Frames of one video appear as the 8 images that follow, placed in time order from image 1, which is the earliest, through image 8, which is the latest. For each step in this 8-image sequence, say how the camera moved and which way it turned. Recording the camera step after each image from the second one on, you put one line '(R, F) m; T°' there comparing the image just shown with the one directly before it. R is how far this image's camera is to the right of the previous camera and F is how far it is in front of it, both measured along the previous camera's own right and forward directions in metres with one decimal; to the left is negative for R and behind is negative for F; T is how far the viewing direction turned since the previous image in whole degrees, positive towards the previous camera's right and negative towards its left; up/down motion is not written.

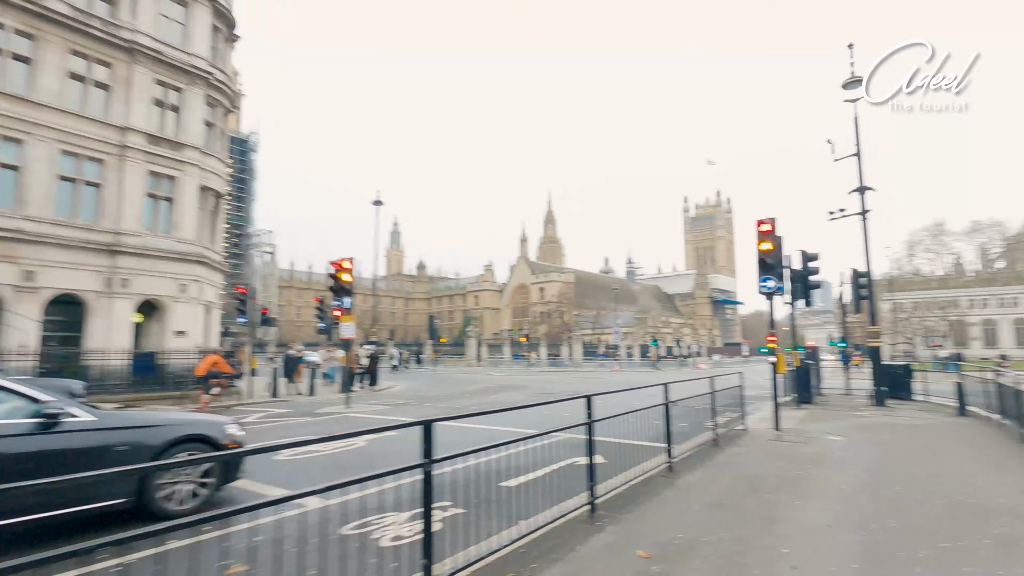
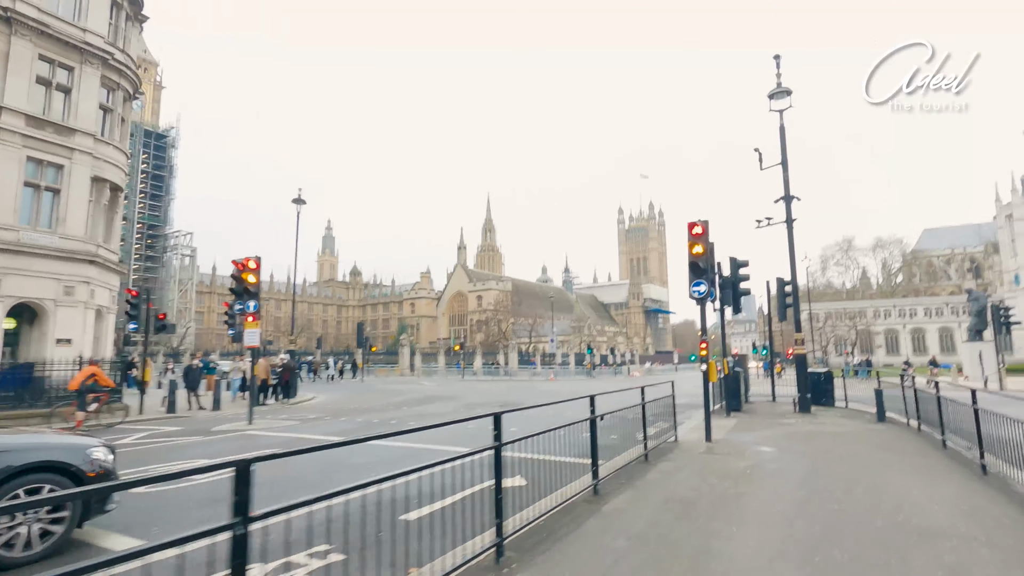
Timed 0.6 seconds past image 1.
(+0.3, +0.8) m; +6°
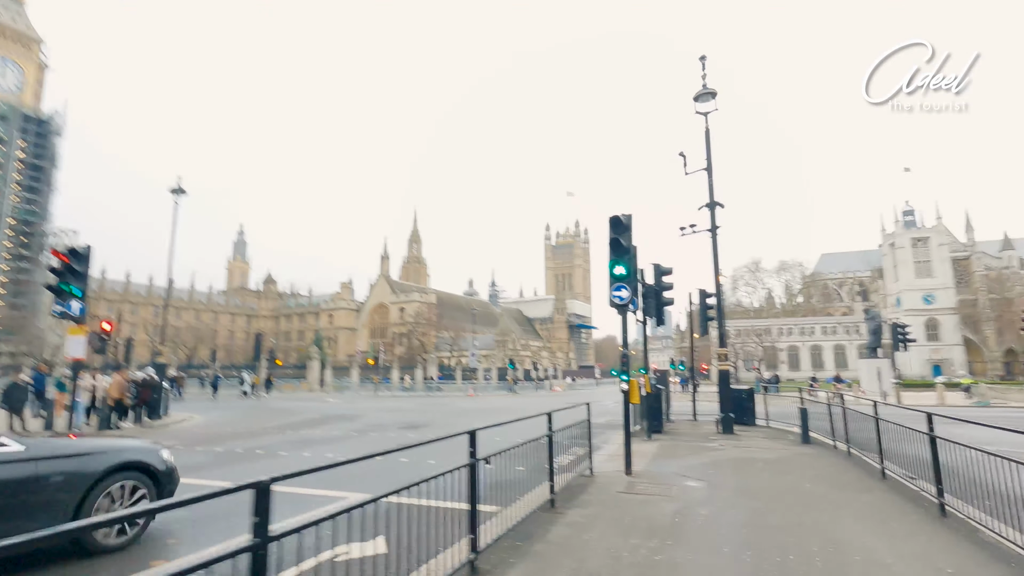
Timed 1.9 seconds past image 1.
(+0.6, +1.7) m; +8°
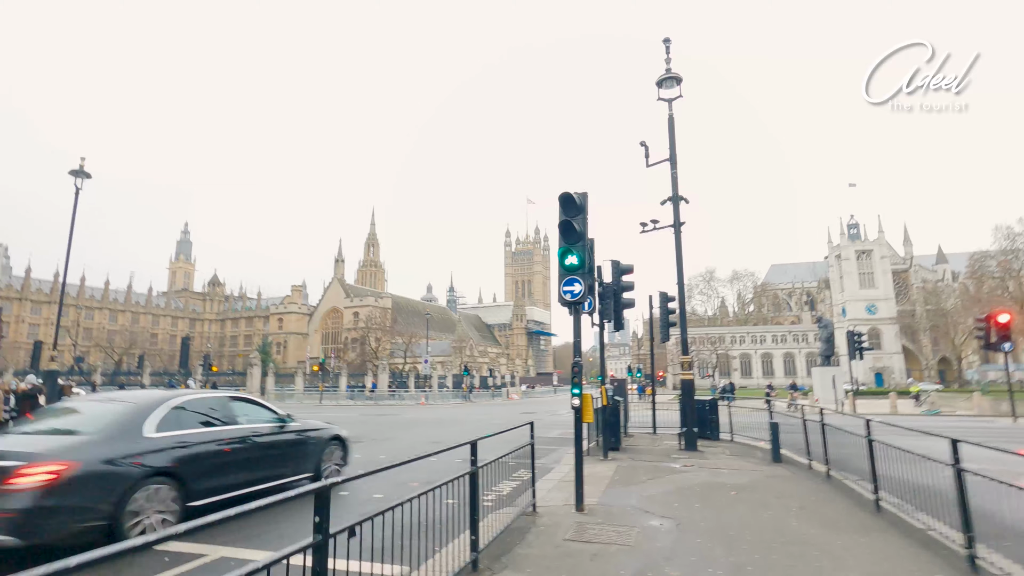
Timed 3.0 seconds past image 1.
(+0.4, +1.6) m; +4°
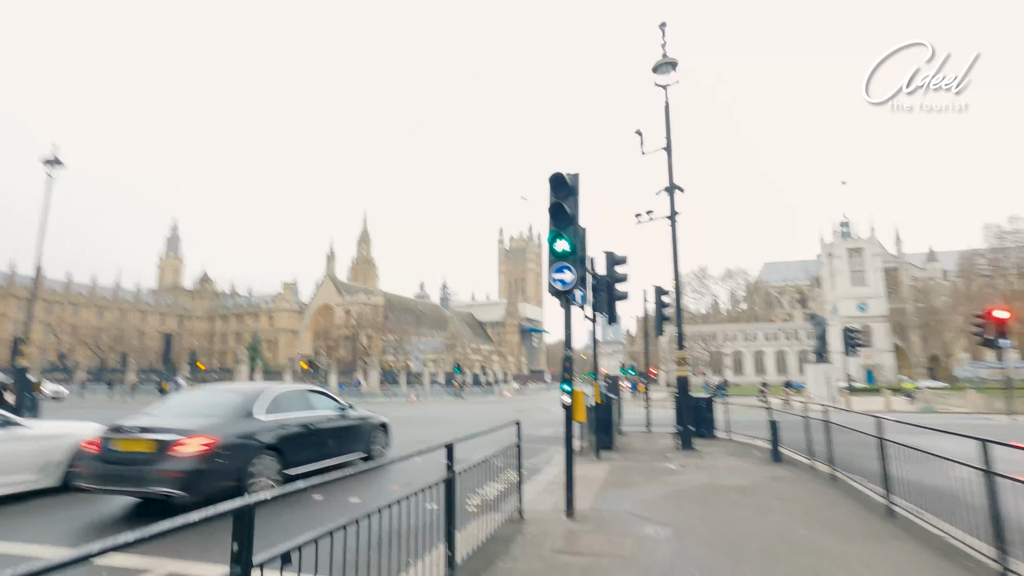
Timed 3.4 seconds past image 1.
(+0.1, +0.5) m; +1°
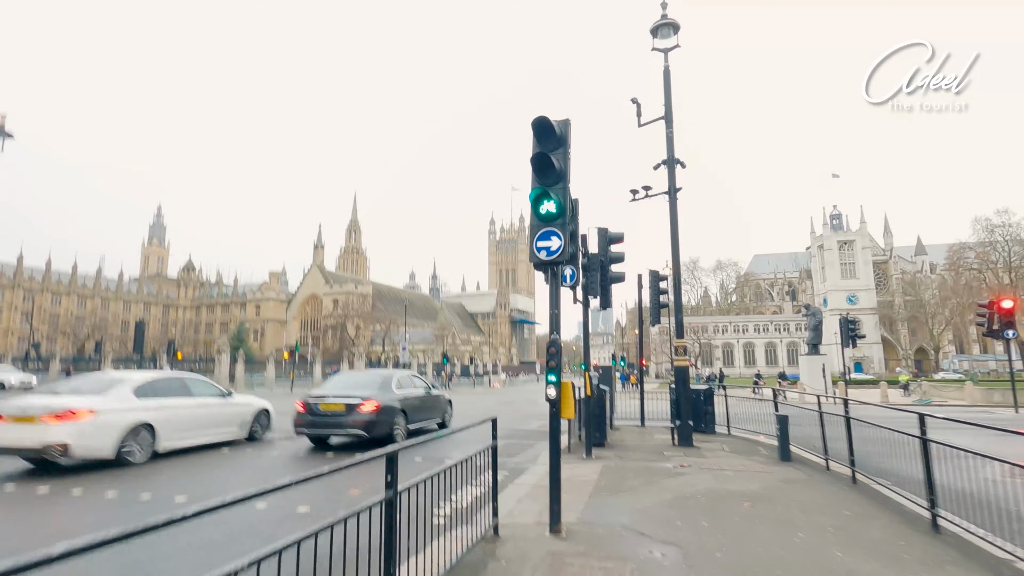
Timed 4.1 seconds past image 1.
(+0.2, +1.1) m; +1°
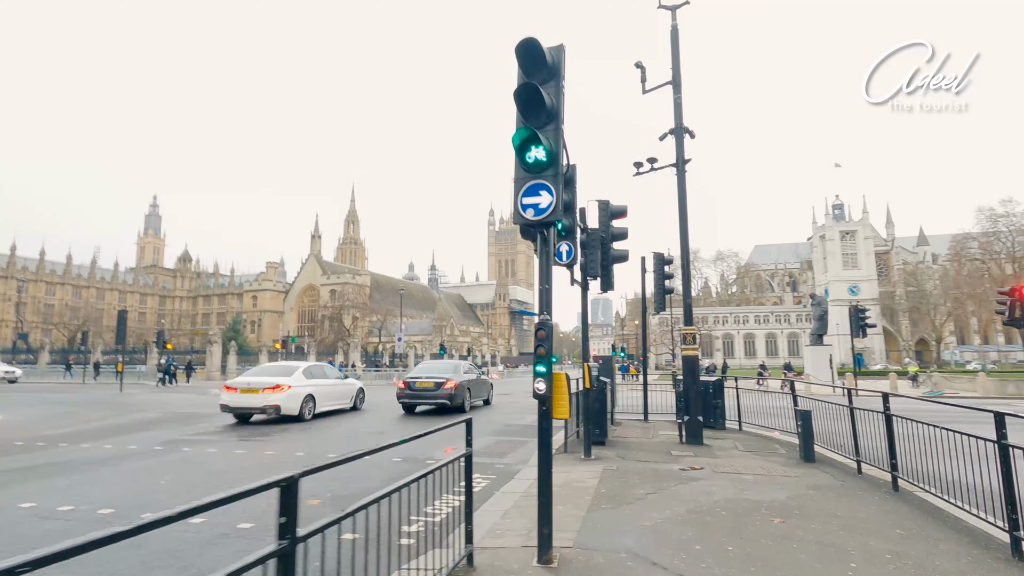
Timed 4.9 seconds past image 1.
(+0.2, +1.1) m; 0°
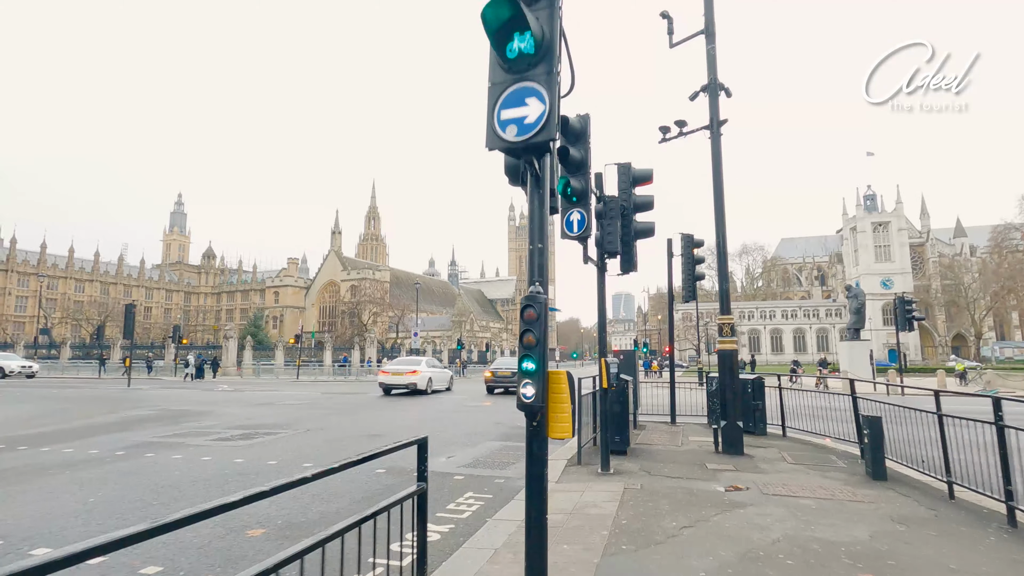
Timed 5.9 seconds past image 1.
(+0.2, +1.4) m; -2°
